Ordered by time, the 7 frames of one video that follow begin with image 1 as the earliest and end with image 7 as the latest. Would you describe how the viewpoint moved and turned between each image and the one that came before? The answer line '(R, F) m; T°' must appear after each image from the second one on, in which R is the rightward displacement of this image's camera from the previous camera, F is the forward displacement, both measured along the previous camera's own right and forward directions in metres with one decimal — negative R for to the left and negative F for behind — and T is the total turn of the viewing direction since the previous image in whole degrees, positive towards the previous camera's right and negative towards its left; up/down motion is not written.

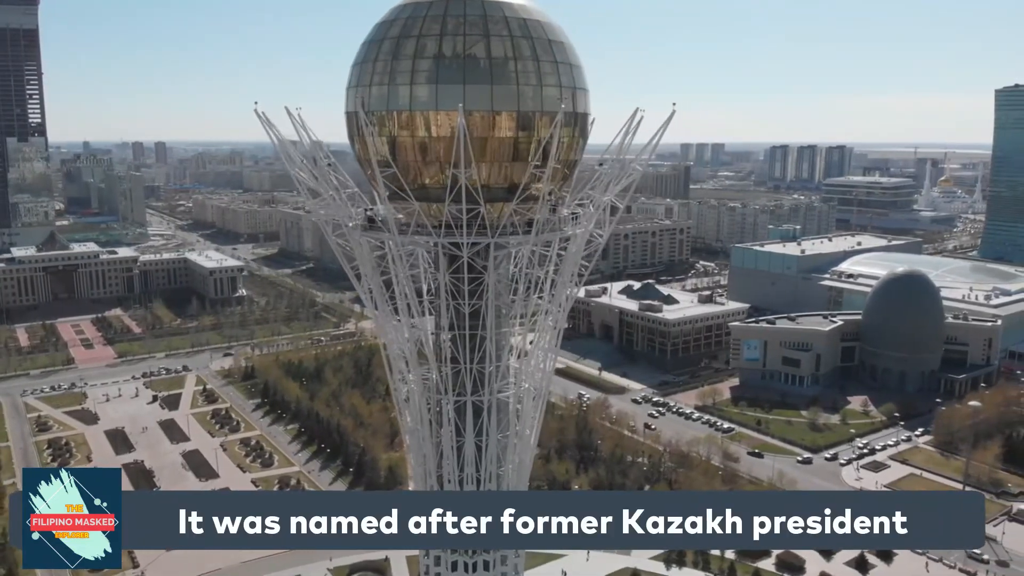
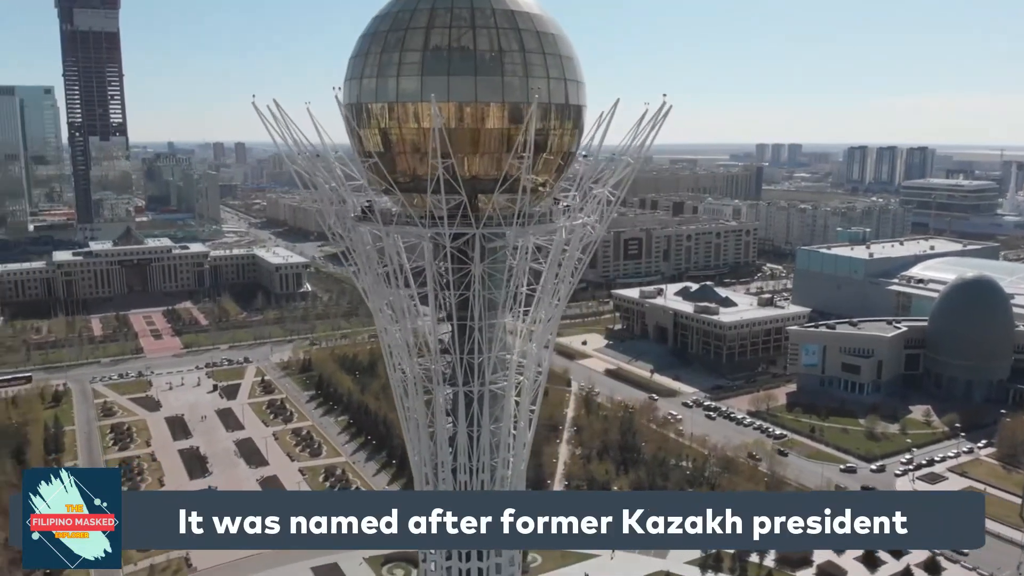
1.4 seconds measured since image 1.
(+1.6, +0.1) m; -6°
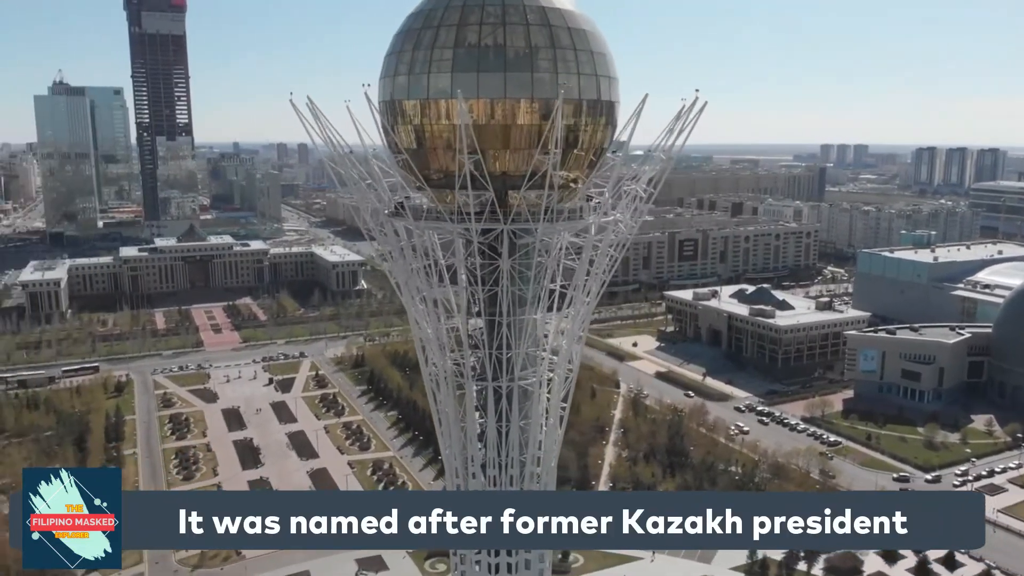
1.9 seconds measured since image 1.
(+0.6, 0.0) m; -4°
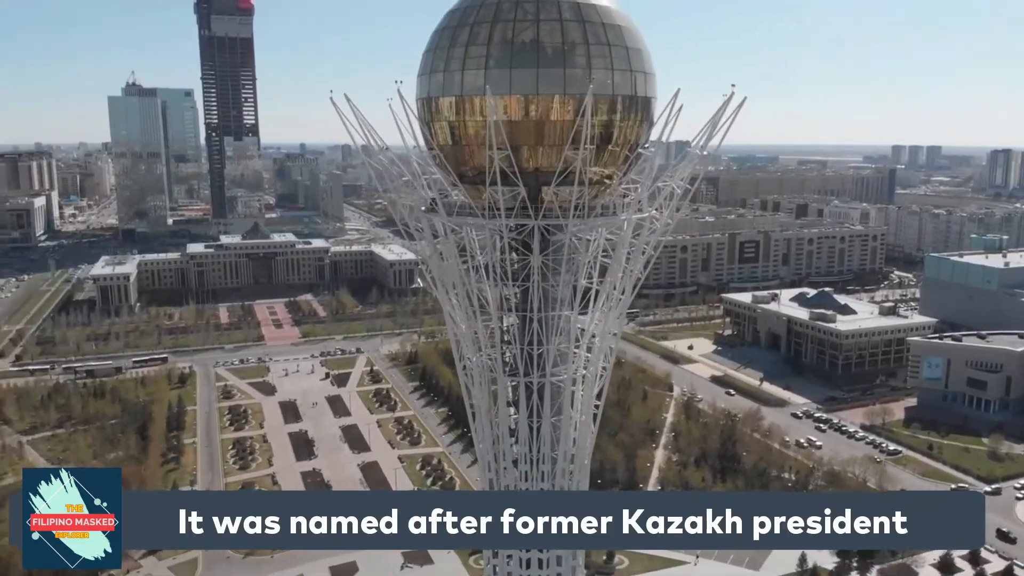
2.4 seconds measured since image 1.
(+0.6, 0.0) m; -4°
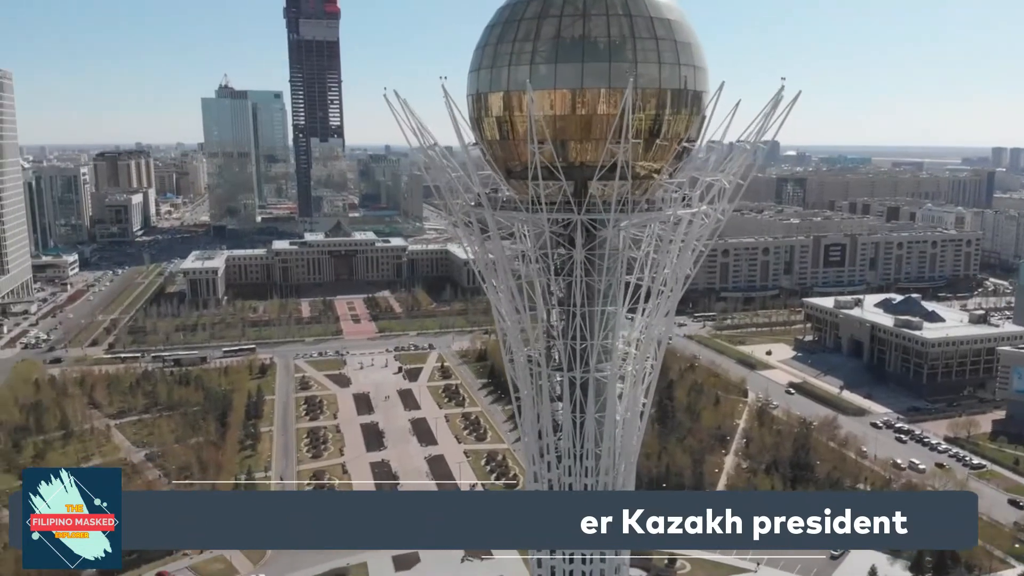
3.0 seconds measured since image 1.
(+0.8, -0.1) m; -6°
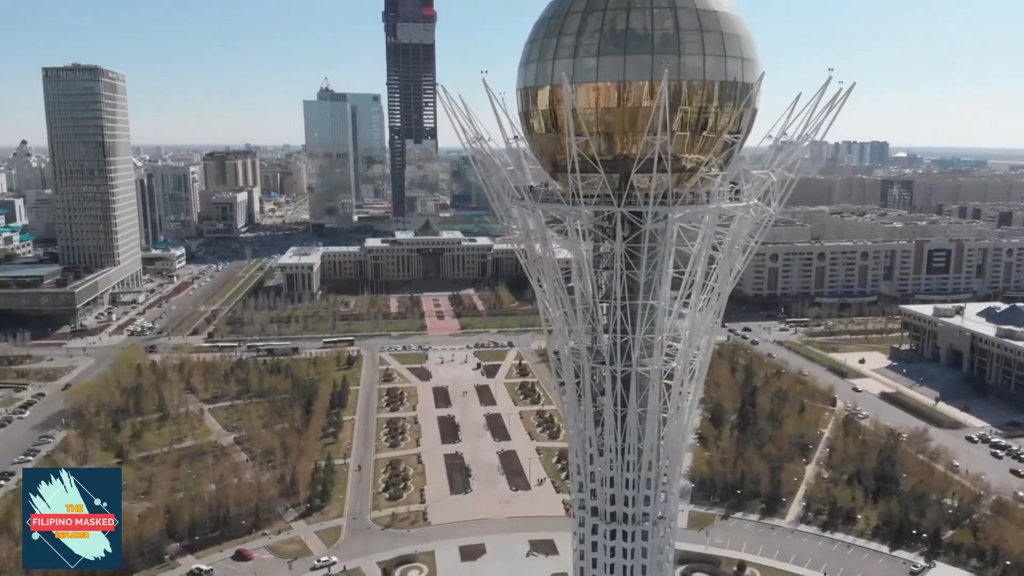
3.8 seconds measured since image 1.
(+1.1, -0.1) m; -7°
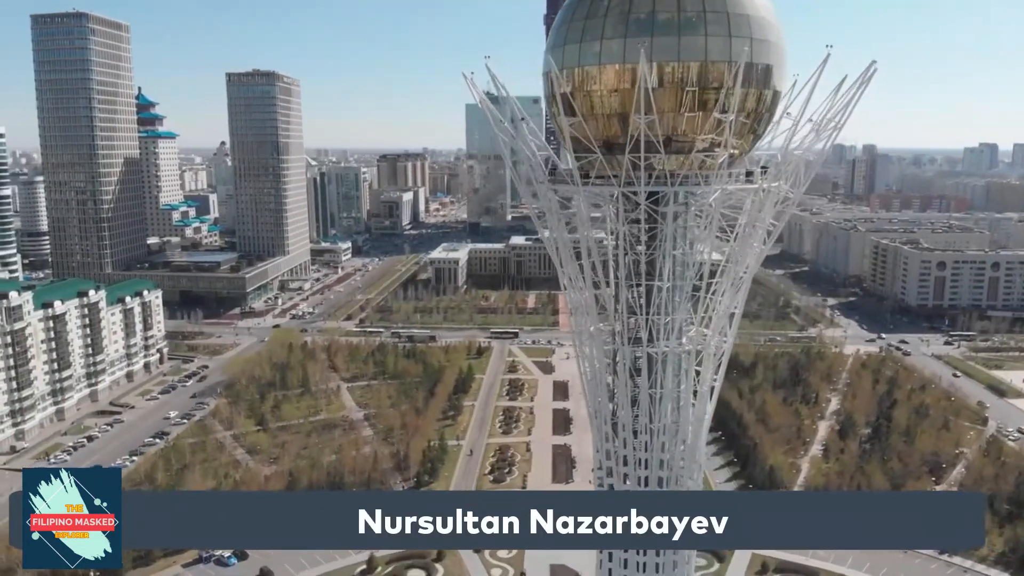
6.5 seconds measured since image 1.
(+3.2, -0.2) m; -13°
